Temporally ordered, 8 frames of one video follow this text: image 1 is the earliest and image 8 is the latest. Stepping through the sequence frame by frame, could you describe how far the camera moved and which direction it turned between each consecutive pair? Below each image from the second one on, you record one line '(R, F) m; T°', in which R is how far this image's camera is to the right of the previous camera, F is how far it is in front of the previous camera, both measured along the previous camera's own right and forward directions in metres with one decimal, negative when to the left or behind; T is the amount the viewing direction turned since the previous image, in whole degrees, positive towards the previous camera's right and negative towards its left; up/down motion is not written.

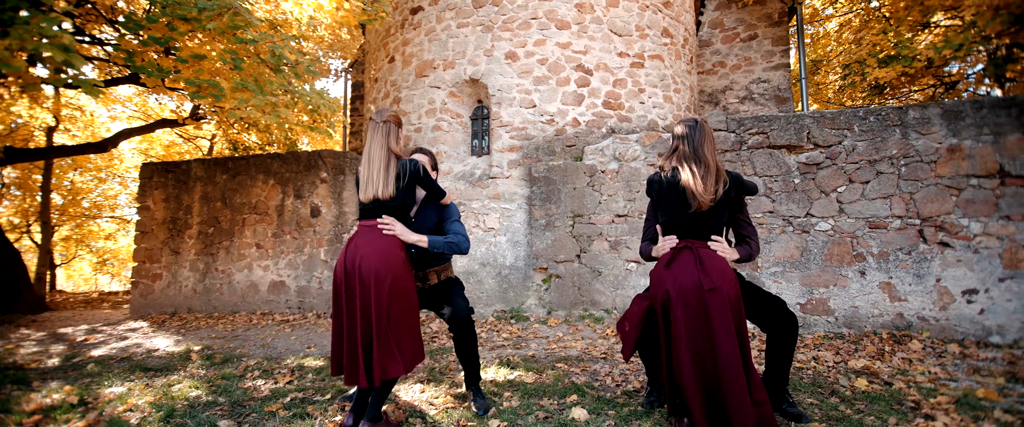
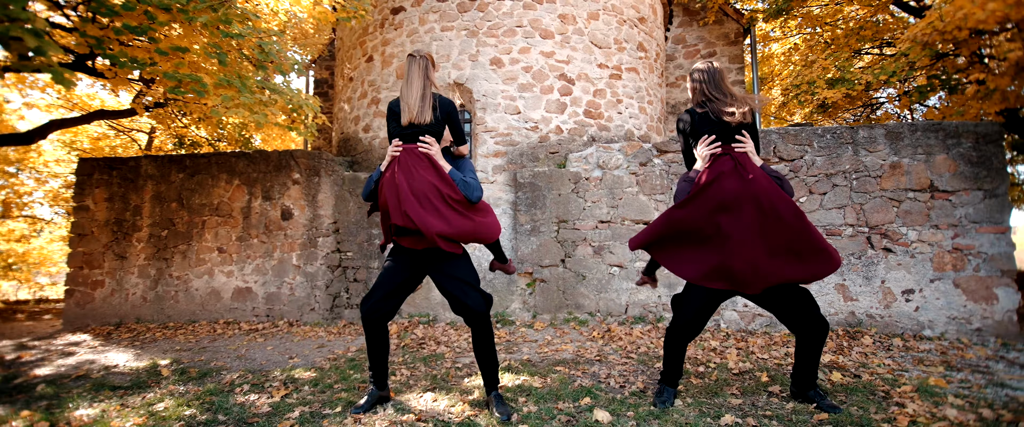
(-0.4, 0.0) m; +6°
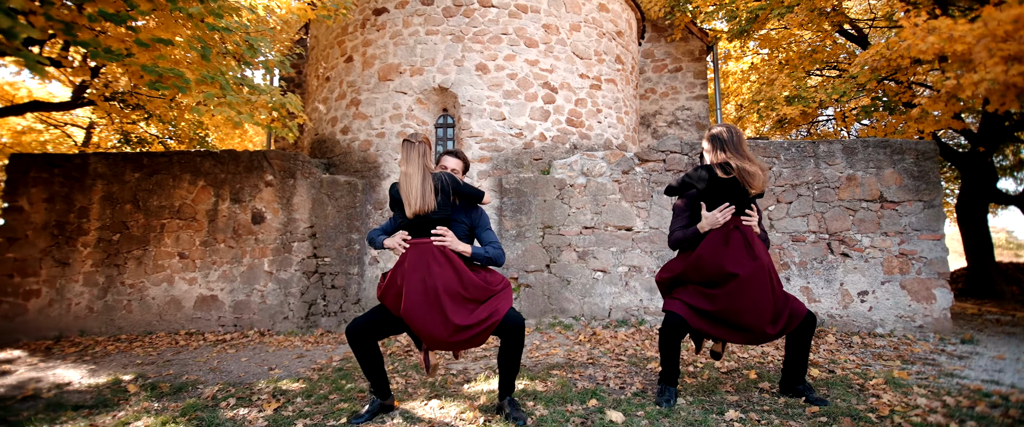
(-0.3, 0.0) m; +6°
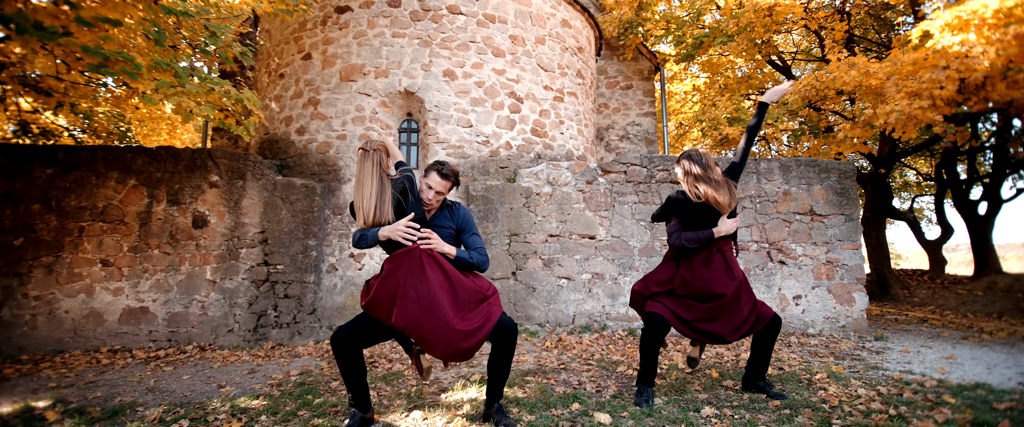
(-0.3, 0.0) m; +8°
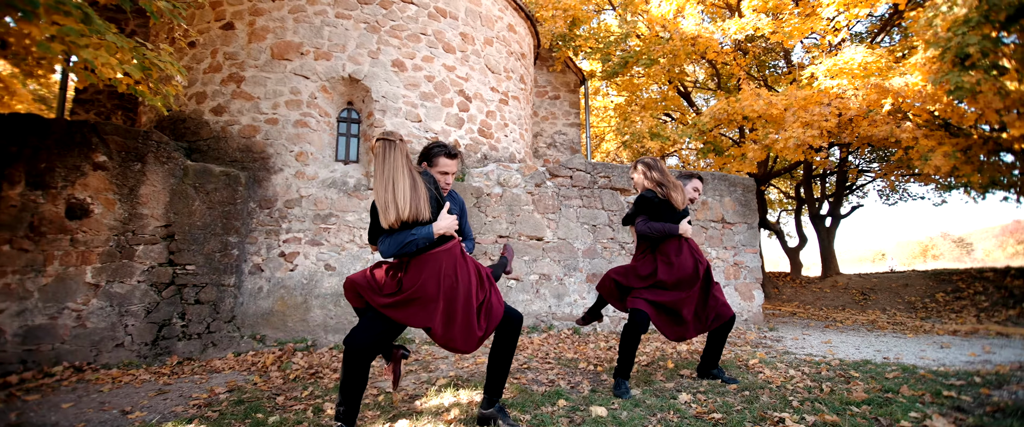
(-0.6, +0.1) m; +13°
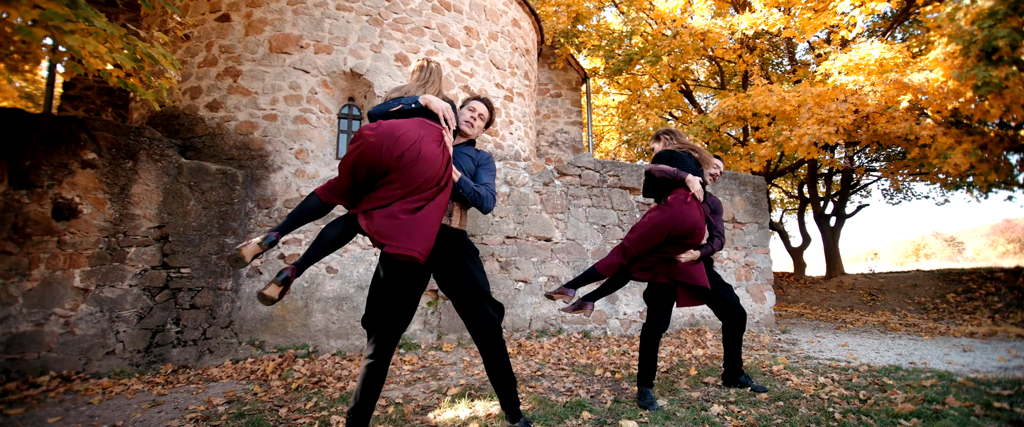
(-0.2, +0.2) m; +1°
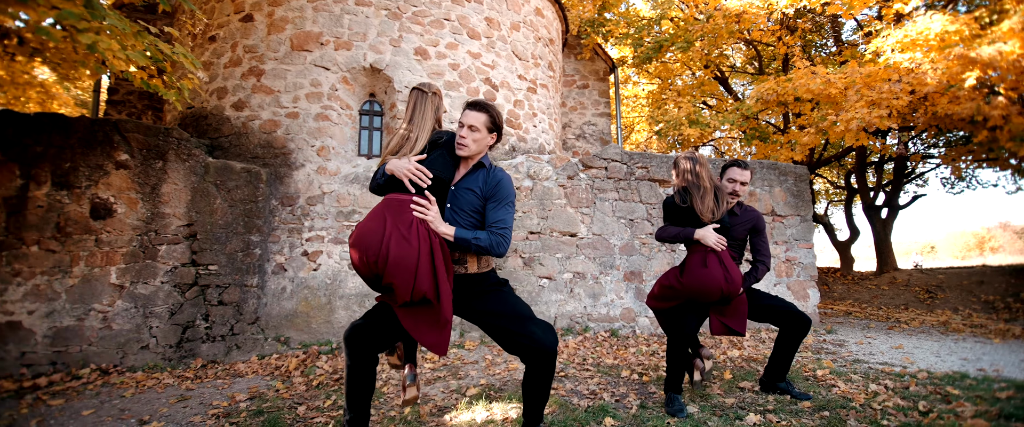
(+0.1, +0.1) m; -4°
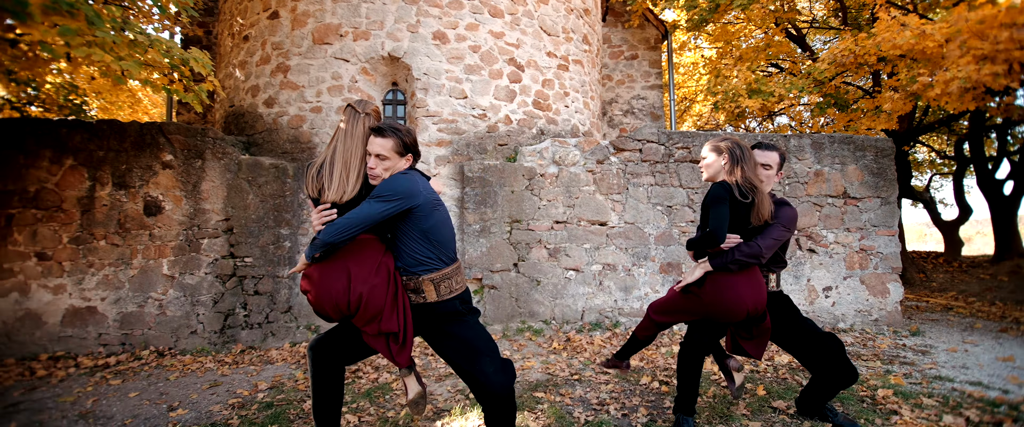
(+0.5, +0.3) m; -9°
